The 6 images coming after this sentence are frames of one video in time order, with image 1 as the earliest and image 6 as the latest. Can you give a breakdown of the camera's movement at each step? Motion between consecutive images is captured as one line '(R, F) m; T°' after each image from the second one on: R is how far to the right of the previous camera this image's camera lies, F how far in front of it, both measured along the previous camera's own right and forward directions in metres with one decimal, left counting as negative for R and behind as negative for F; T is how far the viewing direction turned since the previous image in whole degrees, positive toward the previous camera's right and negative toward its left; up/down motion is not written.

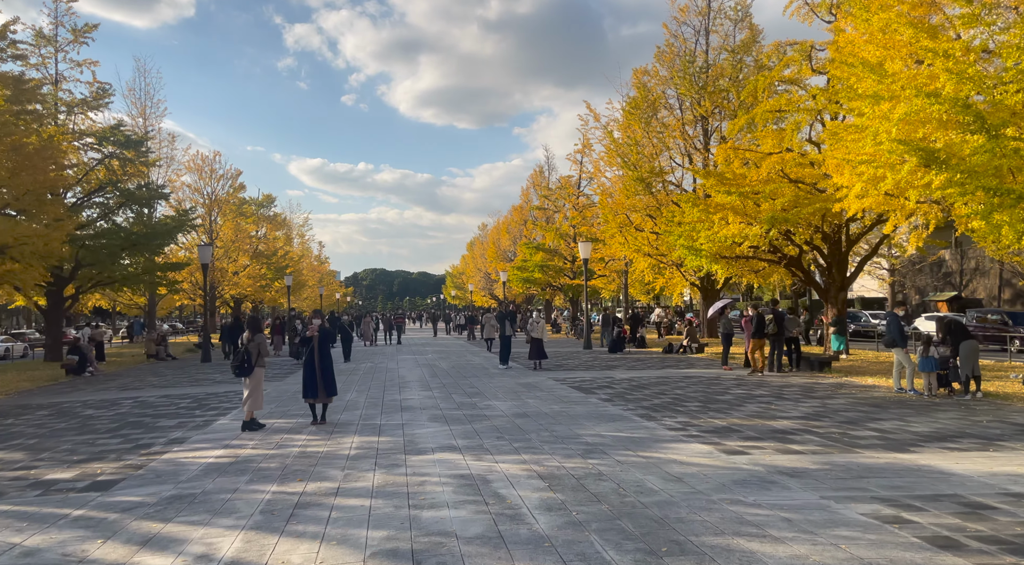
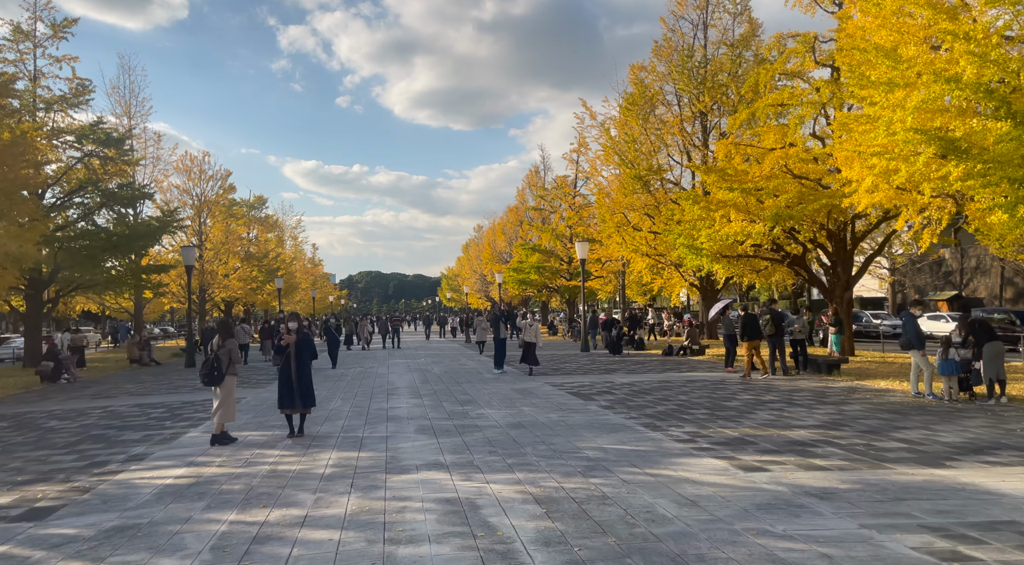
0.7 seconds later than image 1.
(0.0, +0.7) m; 0°
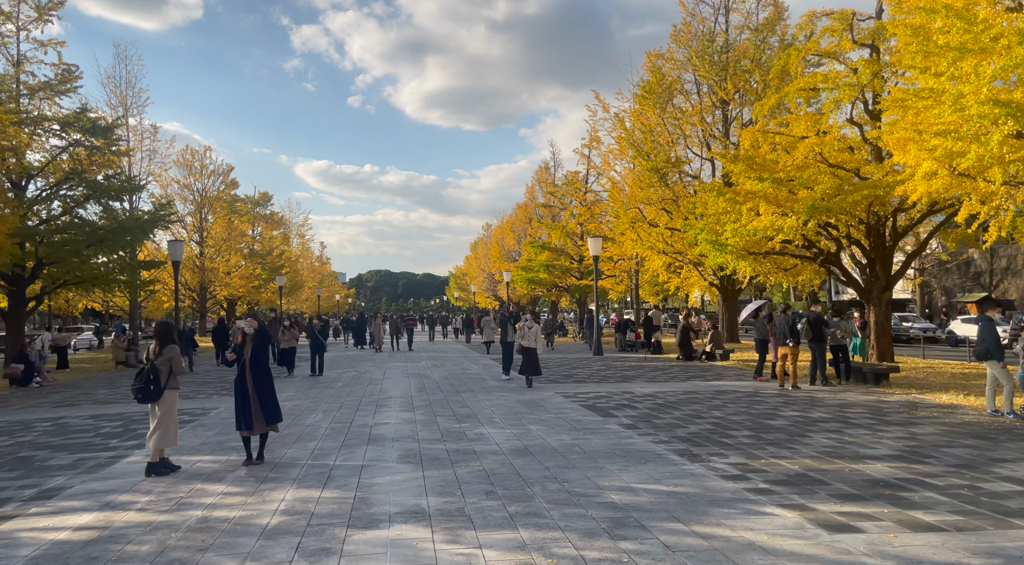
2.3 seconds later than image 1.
(0.0, +1.6) m; -1°
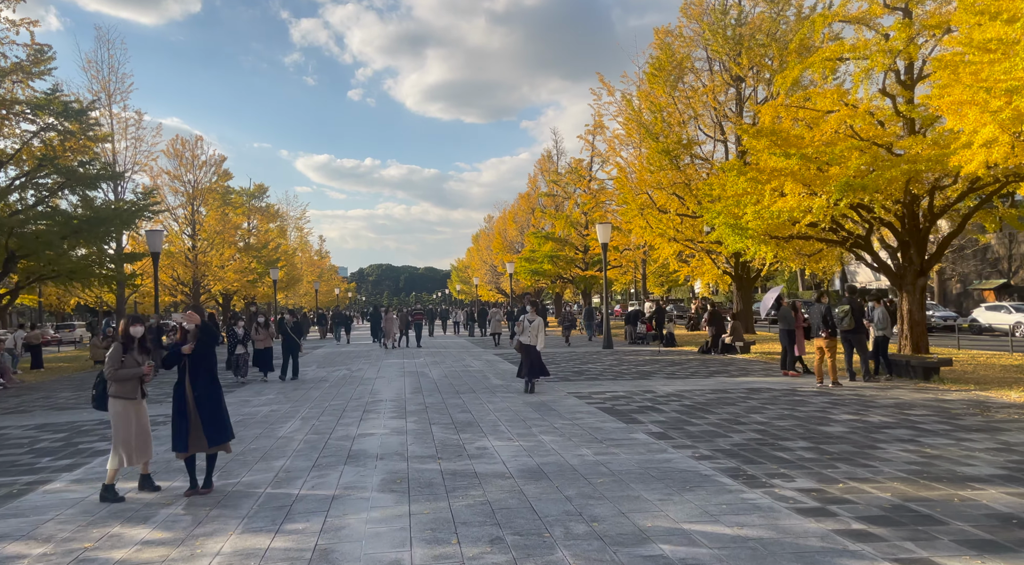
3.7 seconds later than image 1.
(0.0, +1.5) m; 0°
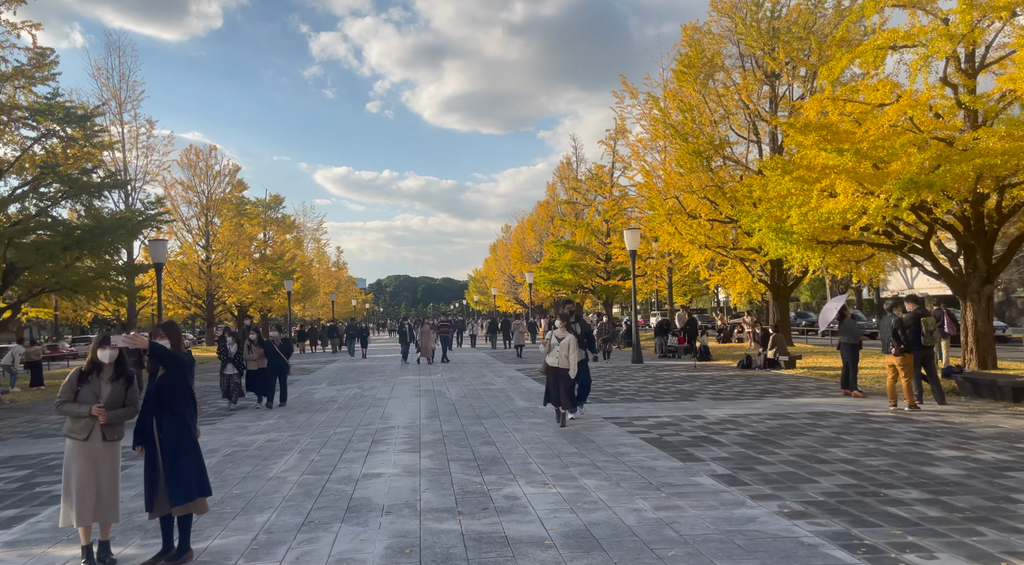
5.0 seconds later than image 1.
(-0.1, +1.4) m; -1°
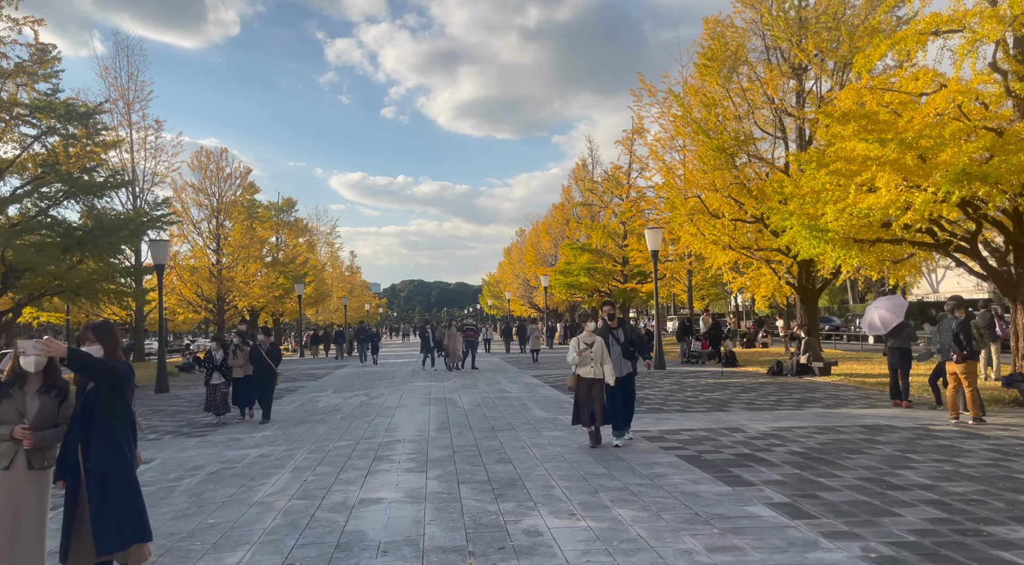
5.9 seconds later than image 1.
(0.0, +1.0) m; -1°
